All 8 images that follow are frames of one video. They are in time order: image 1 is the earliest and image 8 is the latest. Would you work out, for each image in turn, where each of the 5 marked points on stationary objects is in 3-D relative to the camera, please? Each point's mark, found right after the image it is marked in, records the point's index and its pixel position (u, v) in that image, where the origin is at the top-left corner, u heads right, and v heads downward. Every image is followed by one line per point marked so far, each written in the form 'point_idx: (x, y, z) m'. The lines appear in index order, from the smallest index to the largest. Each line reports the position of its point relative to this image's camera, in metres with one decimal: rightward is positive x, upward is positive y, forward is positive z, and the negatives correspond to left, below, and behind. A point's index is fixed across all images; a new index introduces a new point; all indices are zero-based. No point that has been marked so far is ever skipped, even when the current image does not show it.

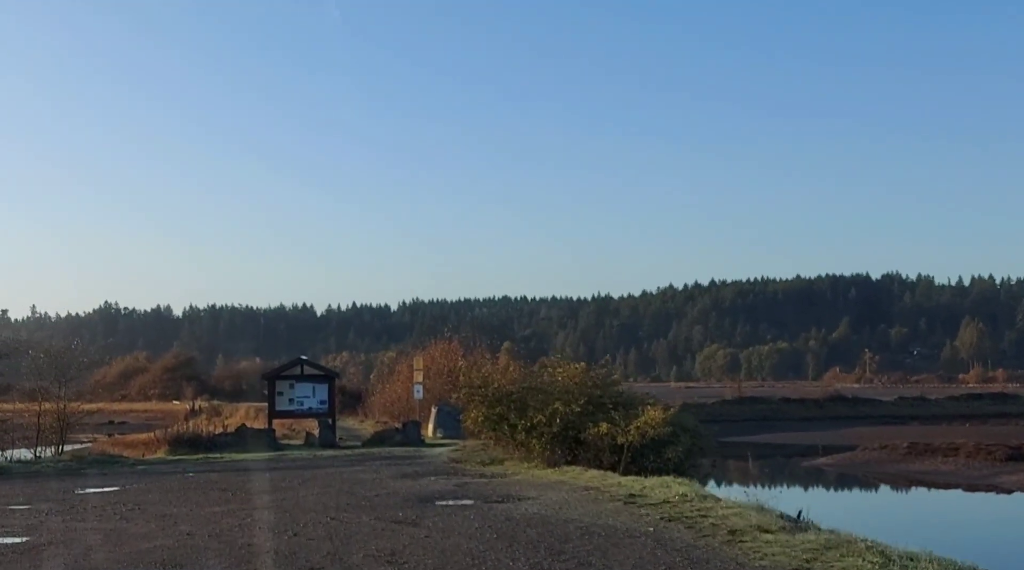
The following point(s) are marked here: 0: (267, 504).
0: (-3.1, -2.8, +15.1) m
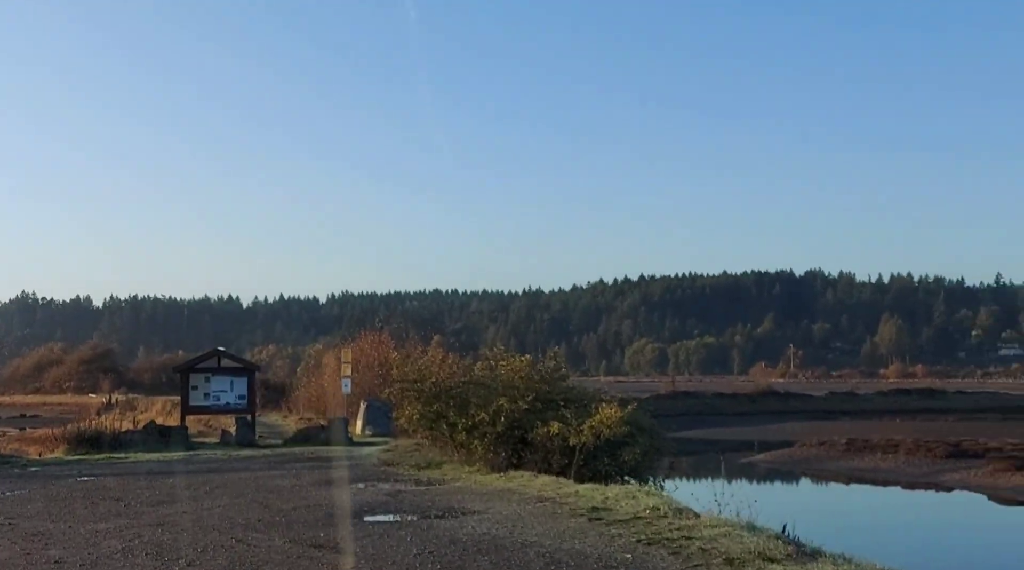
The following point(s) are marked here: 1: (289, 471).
0: (-3.7, -2.5, +12.8) m
1: (-3.6, -3.0, +19.3) m
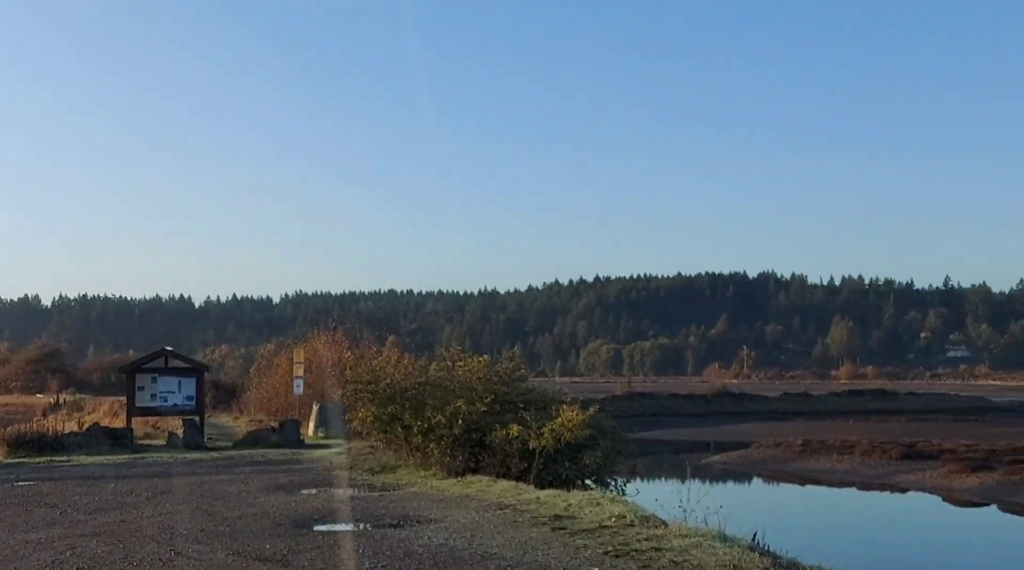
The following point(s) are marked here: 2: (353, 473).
0: (-4.1, -2.4, +12.1) m
1: (-4.3, -2.9, +18.5) m
2: (-2.5, -2.9, +18.7) m
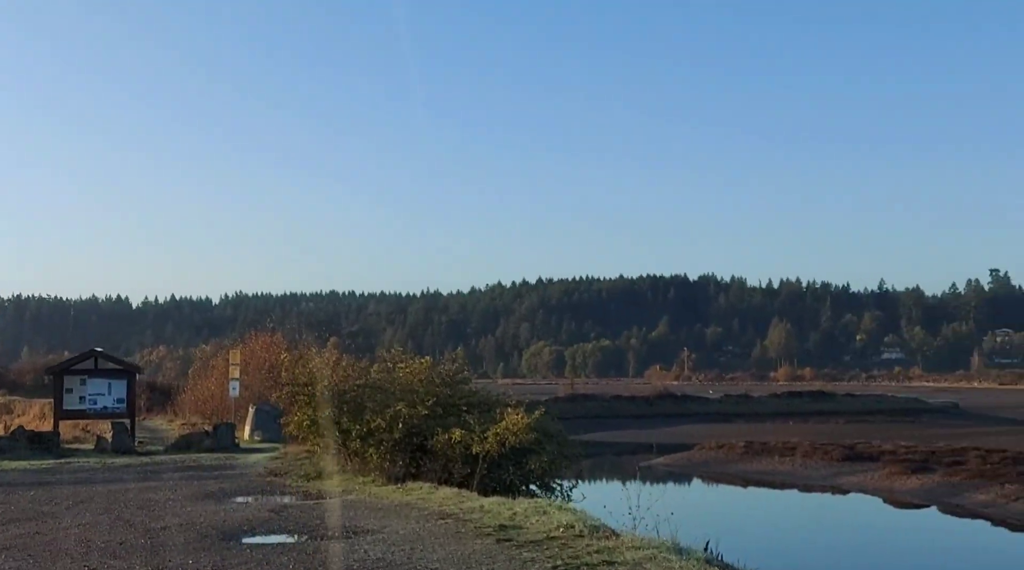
0: (-4.7, -2.4, +11.2) m
1: (-5.1, -2.9, +17.7) m
2: (-3.4, -2.9, +18.0) m
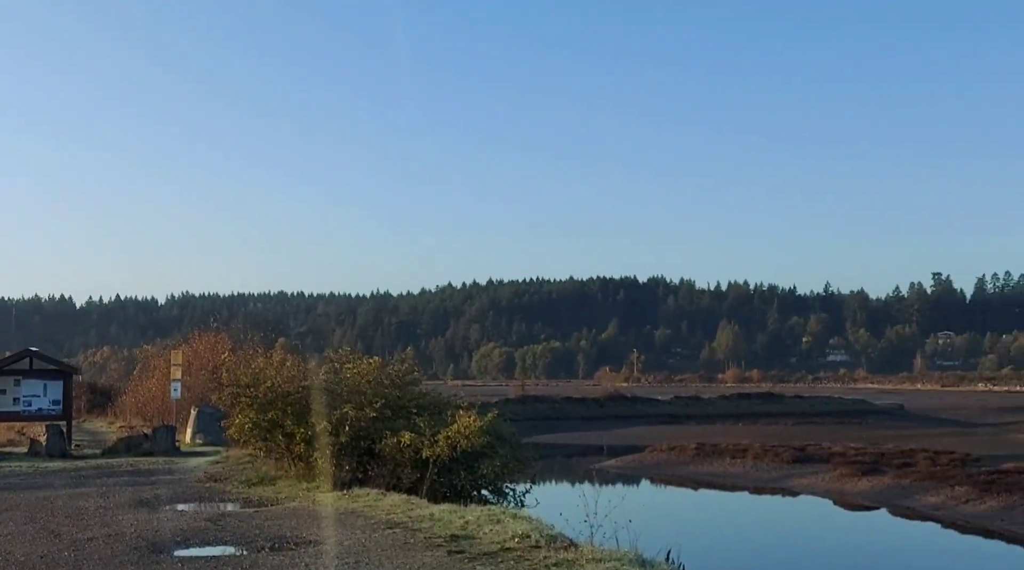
0: (-5.1, -2.4, +10.4) m
1: (-5.8, -2.9, +16.8) m
2: (-4.1, -2.9, +17.2) m
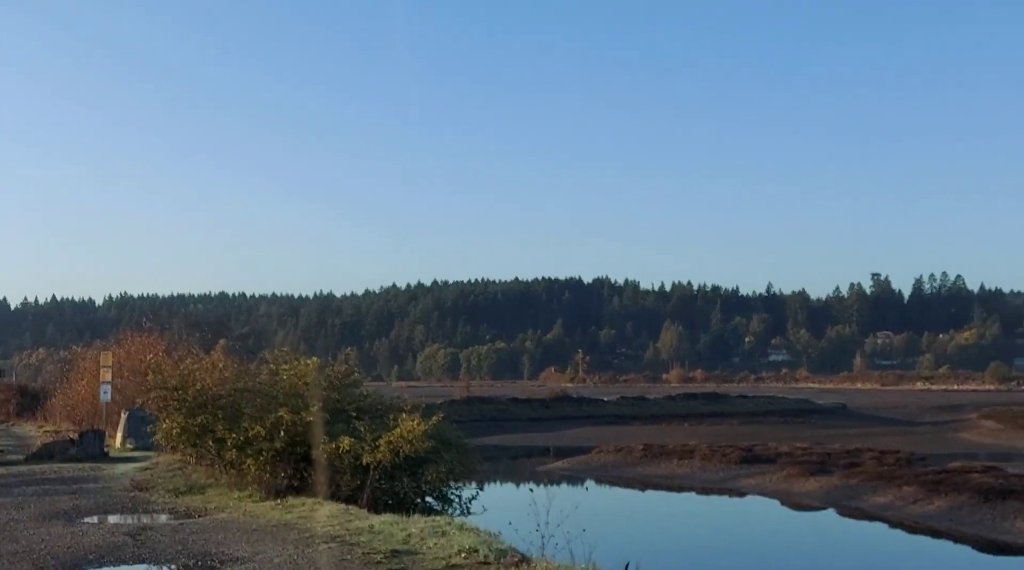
0: (-5.5, -2.3, +9.4) m
1: (-6.5, -2.8, +15.7) m
2: (-4.8, -2.8, +16.2) m
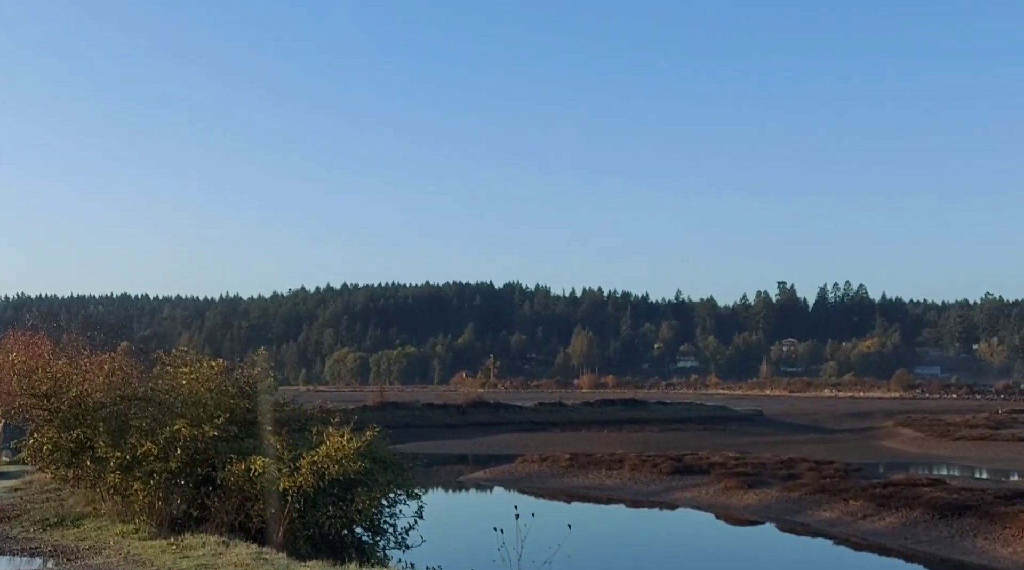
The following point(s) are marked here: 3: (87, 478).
0: (-5.6, -2.1, +6.3) m
1: (-7.1, -2.6, +12.6) m
2: (-5.4, -2.6, +13.2) m
3: (-6.1, -2.7, +17.5) m
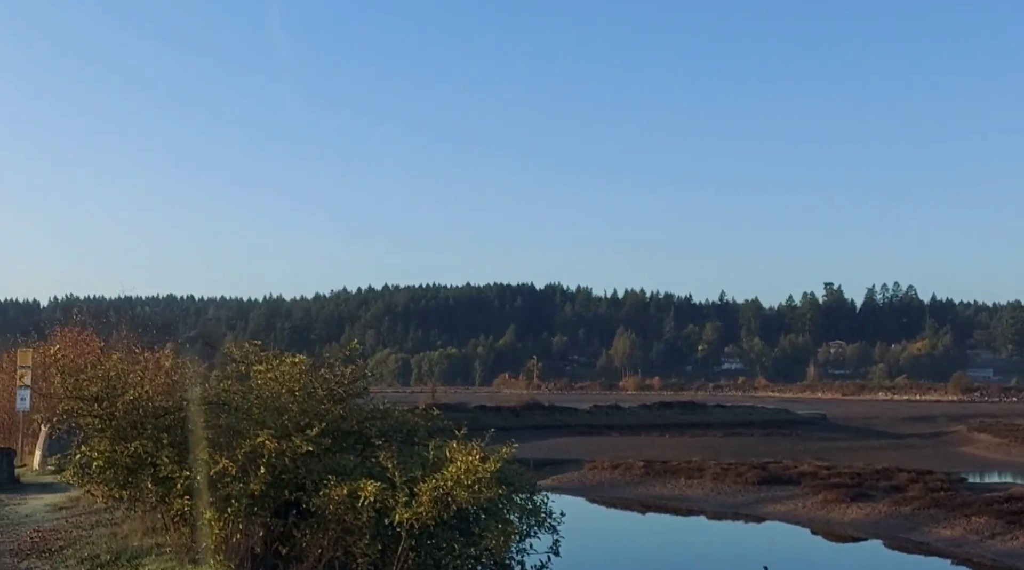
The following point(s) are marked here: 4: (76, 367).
0: (-4.3, -1.9, +3.6) m
1: (-5.6, -2.4, +9.9) m
2: (-3.9, -2.4, +10.5) m
3: (-4.4, -2.5, +14.8) m
4: (-6.1, -1.2, +17.4) m
